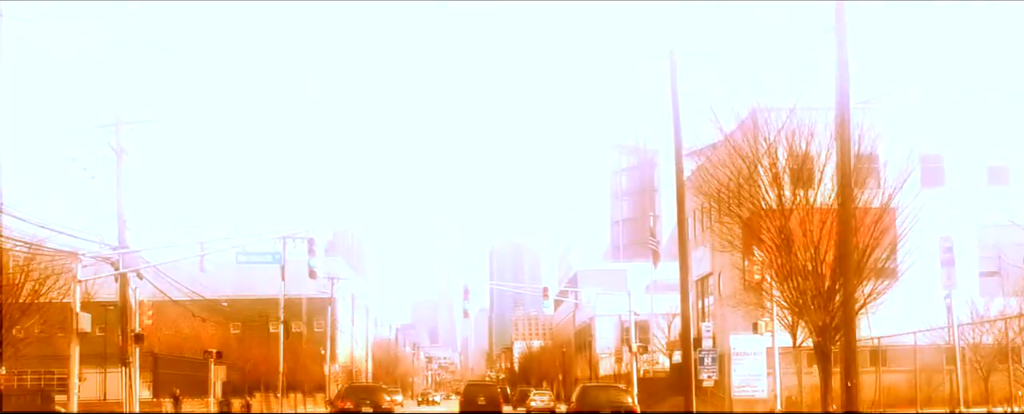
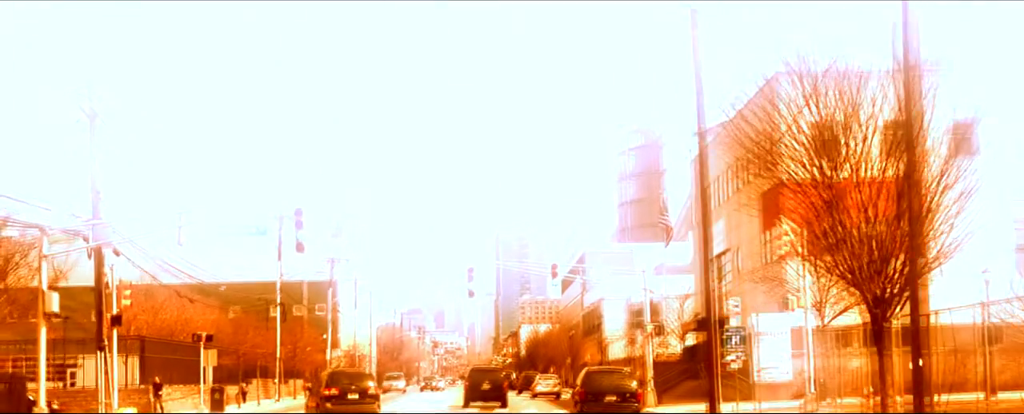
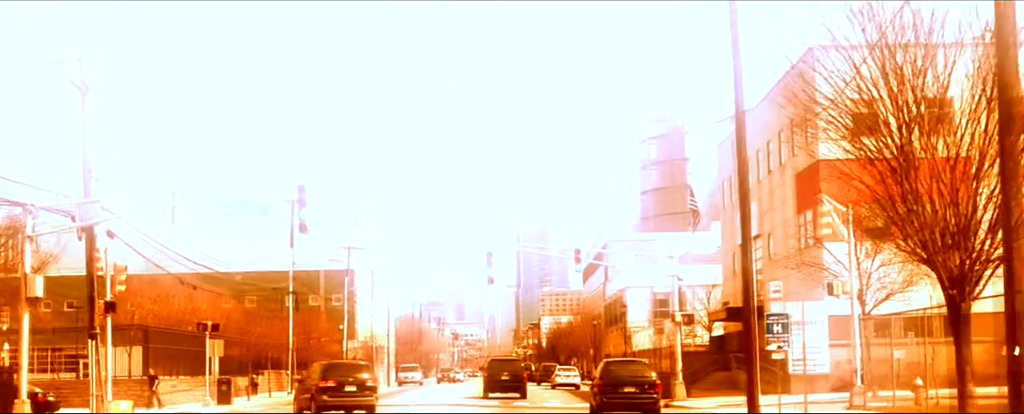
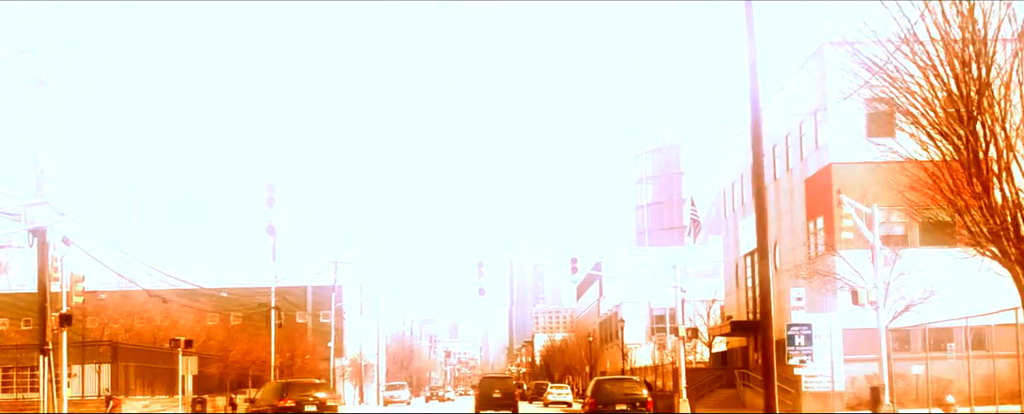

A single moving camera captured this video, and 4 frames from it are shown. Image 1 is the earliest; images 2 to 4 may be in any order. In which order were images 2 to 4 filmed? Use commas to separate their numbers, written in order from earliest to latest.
2, 3, 4
